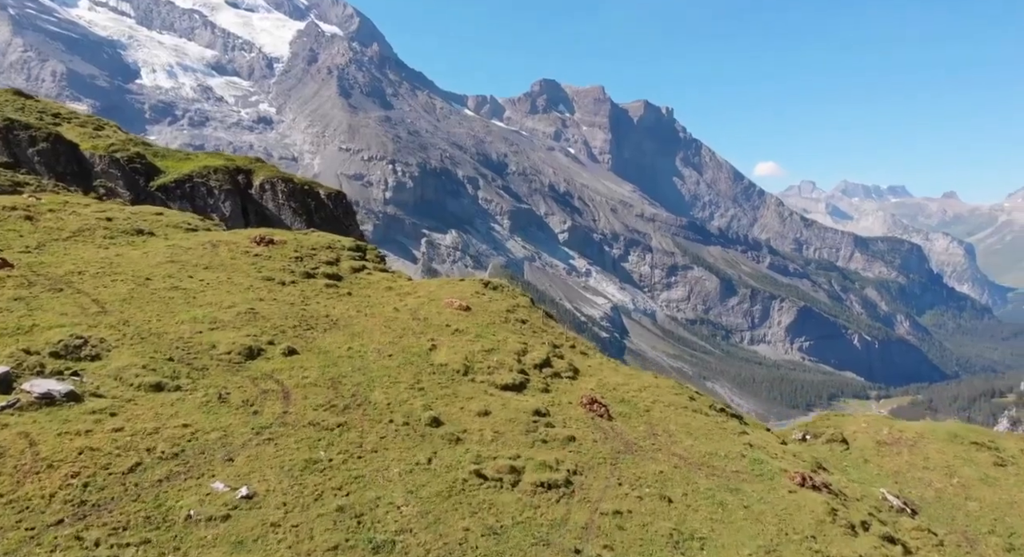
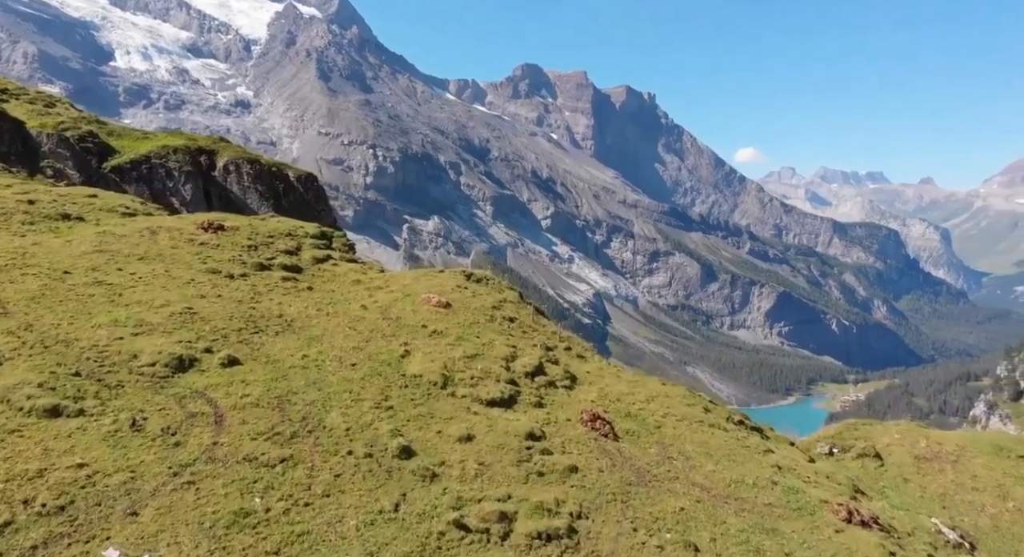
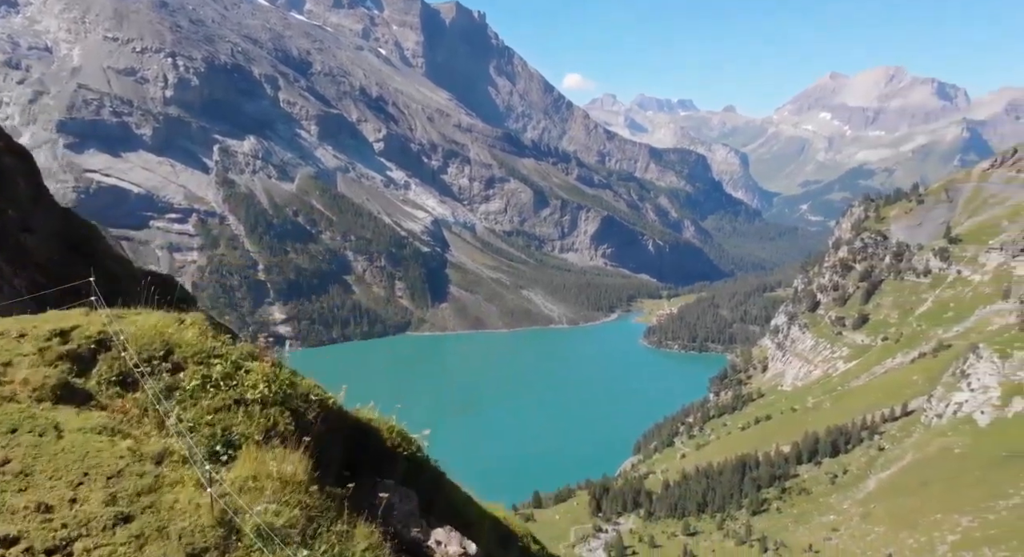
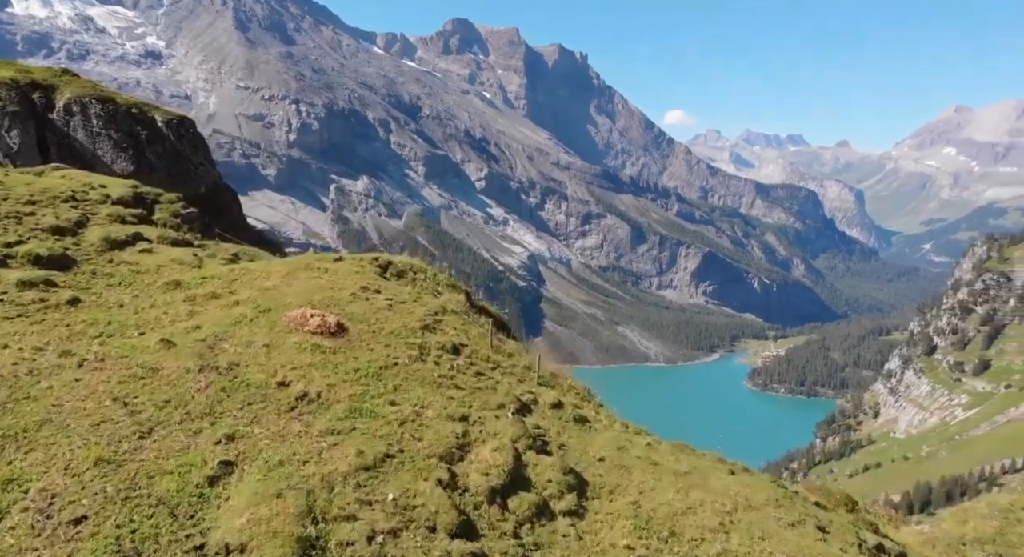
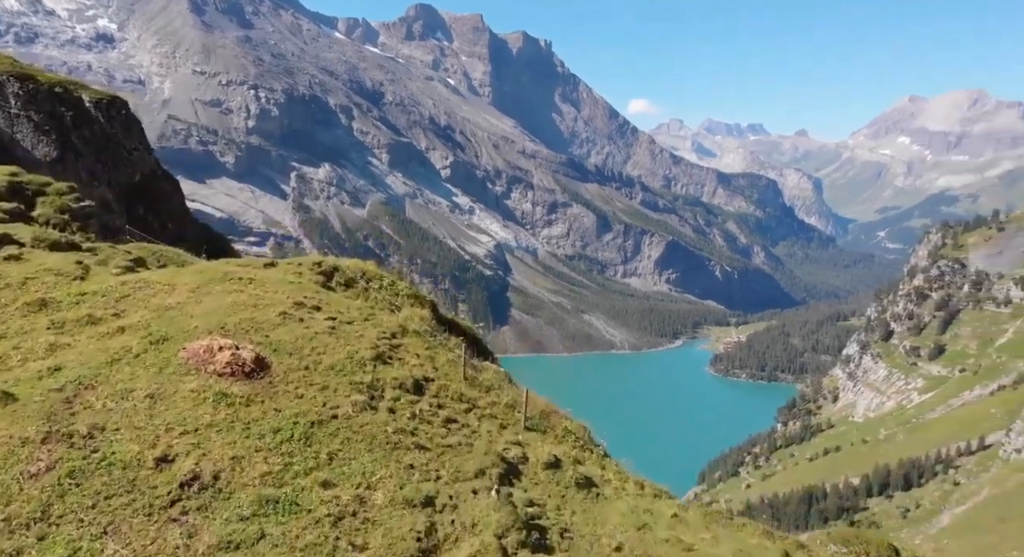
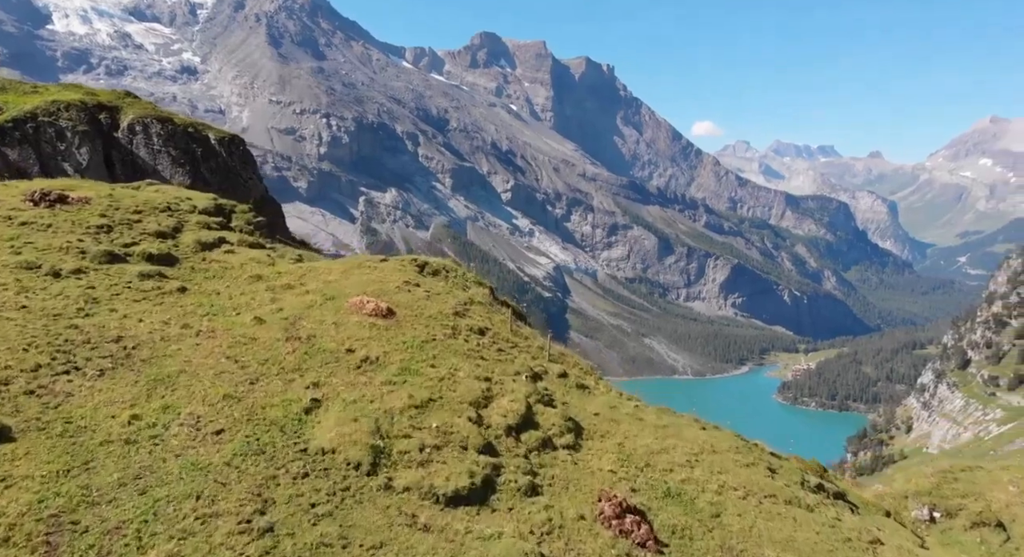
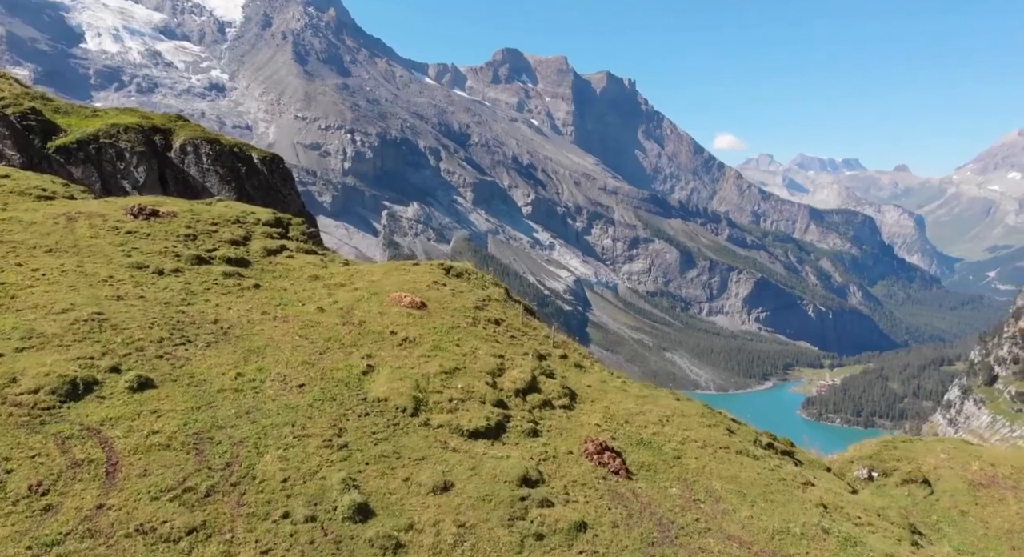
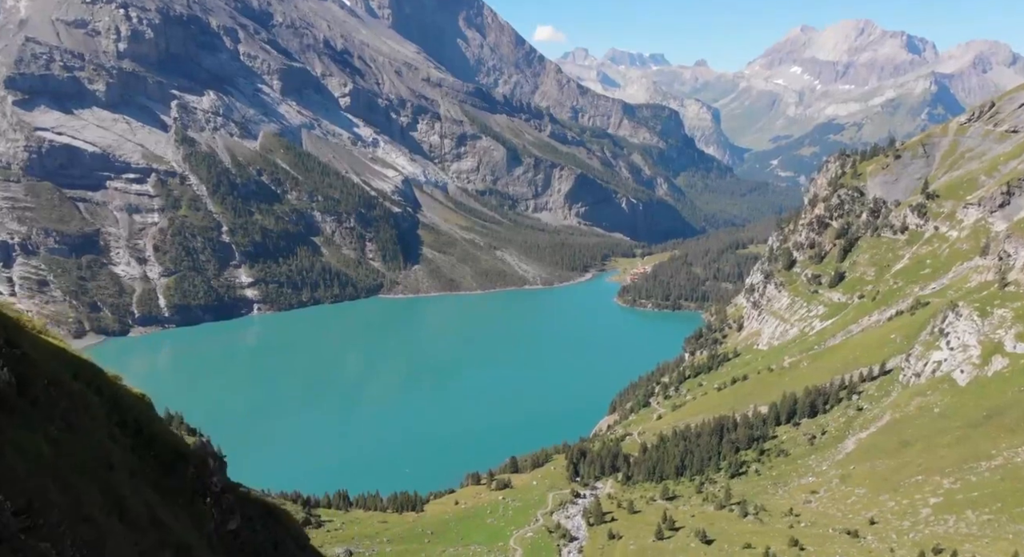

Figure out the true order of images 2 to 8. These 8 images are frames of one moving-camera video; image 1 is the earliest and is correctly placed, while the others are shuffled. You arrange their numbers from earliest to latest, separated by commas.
2, 7, 6, 4, 5, 3, 8
